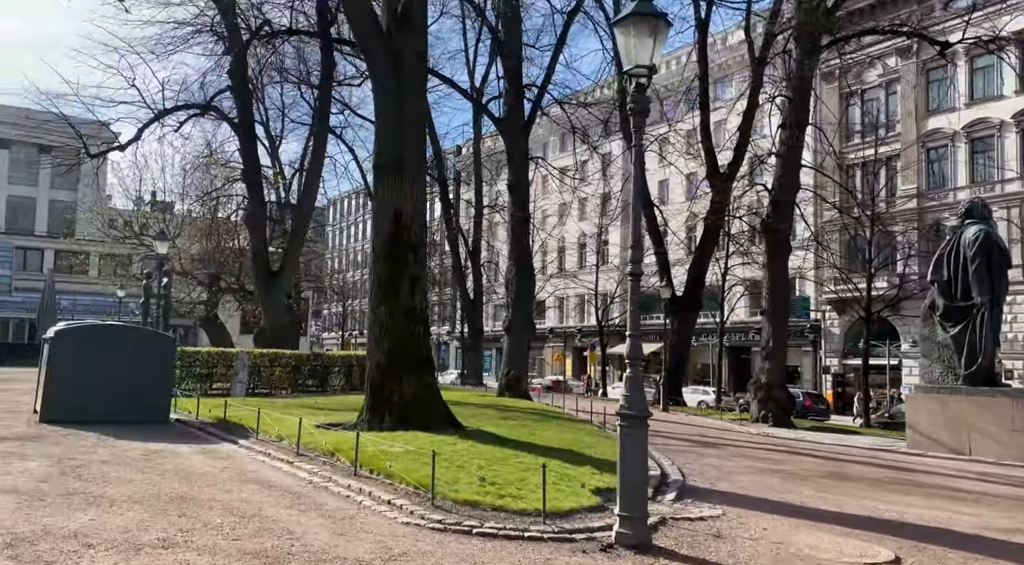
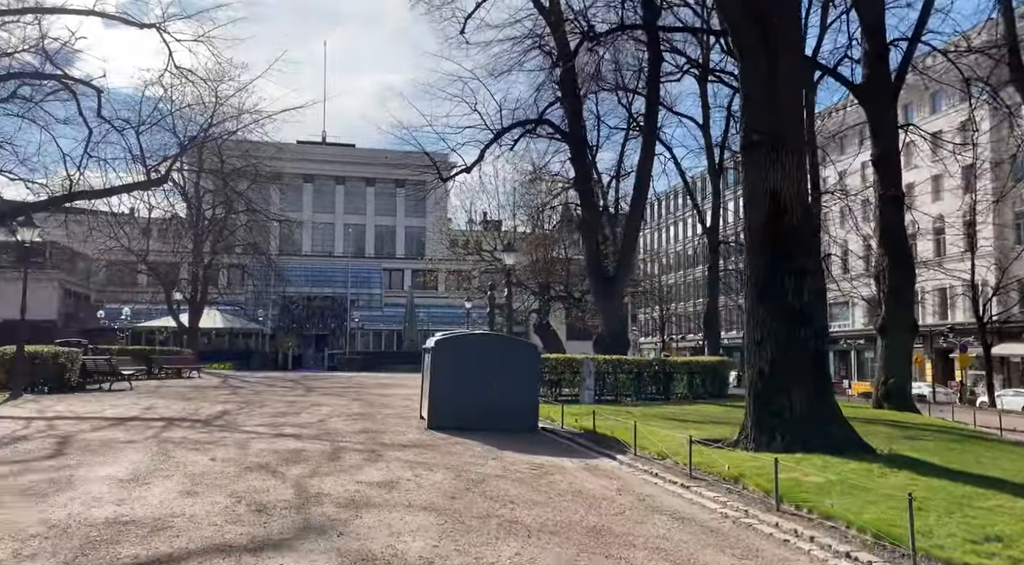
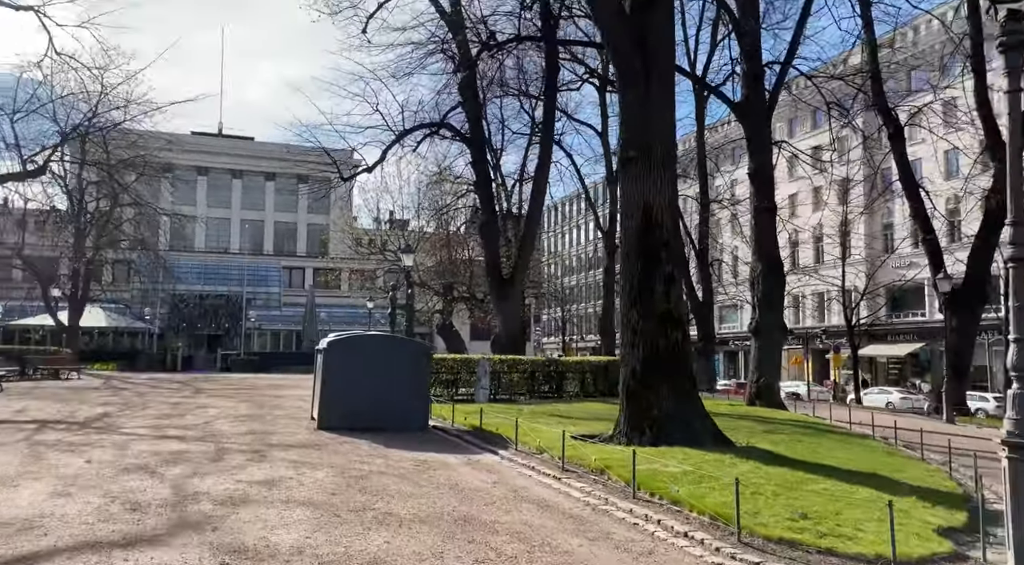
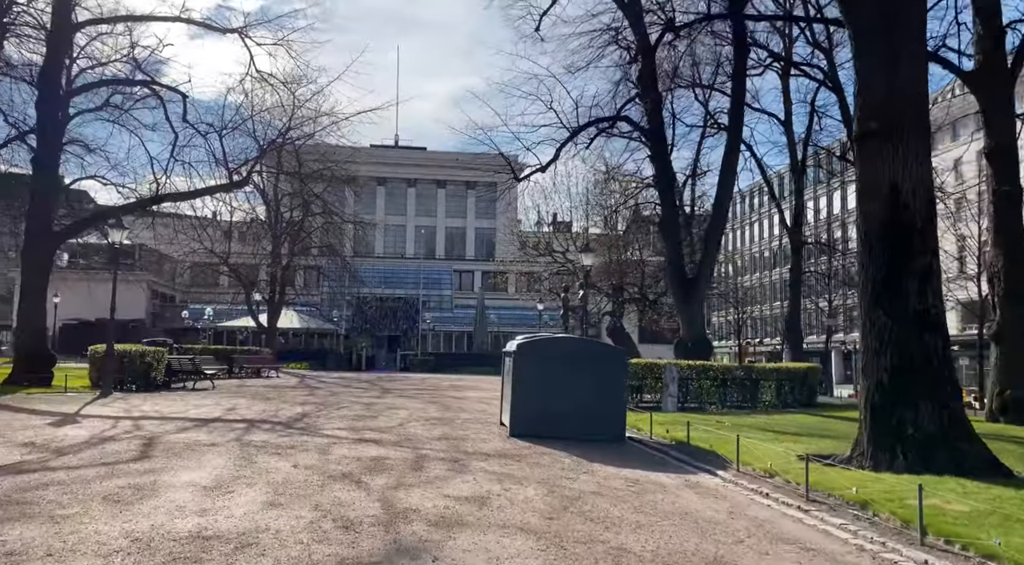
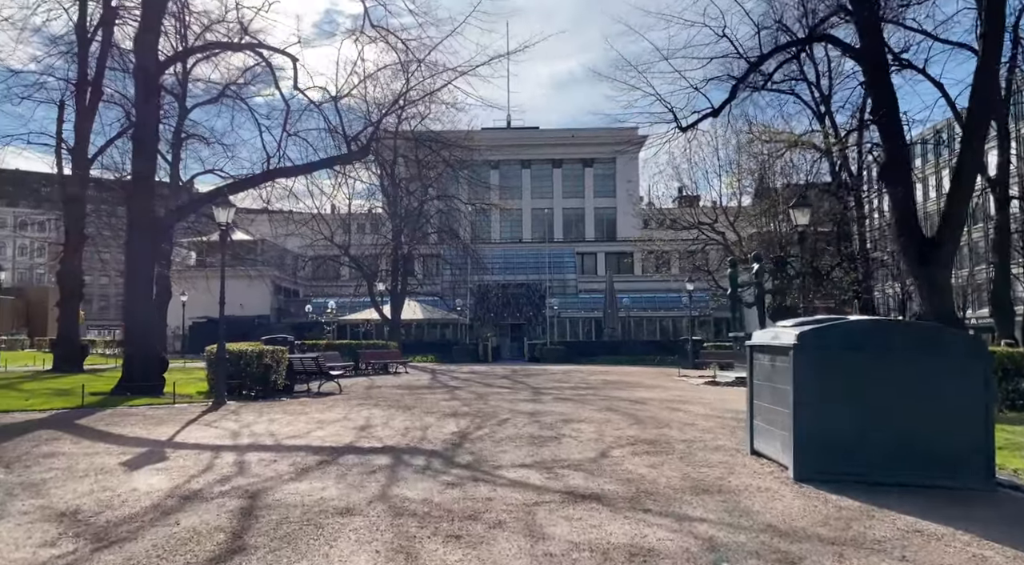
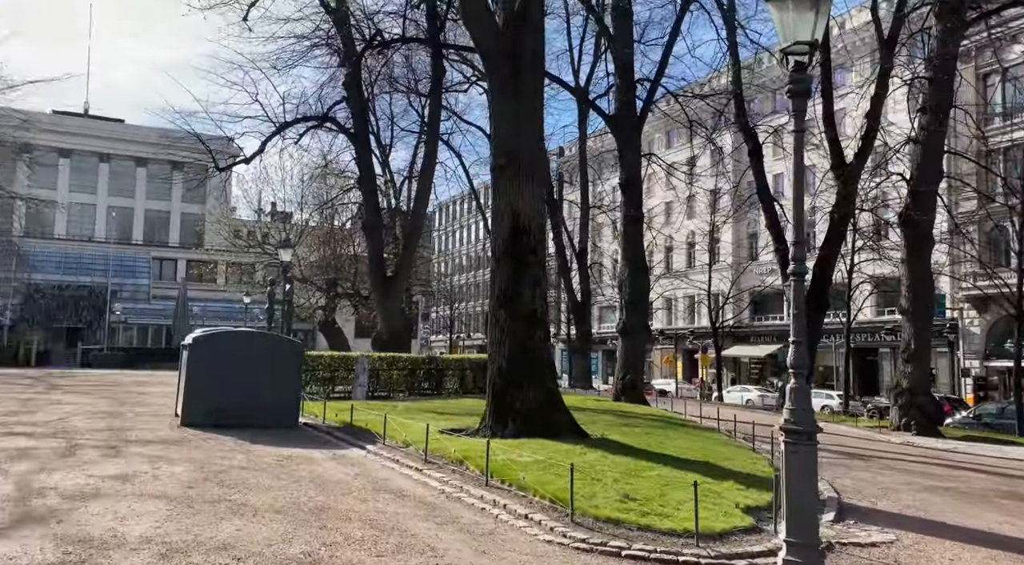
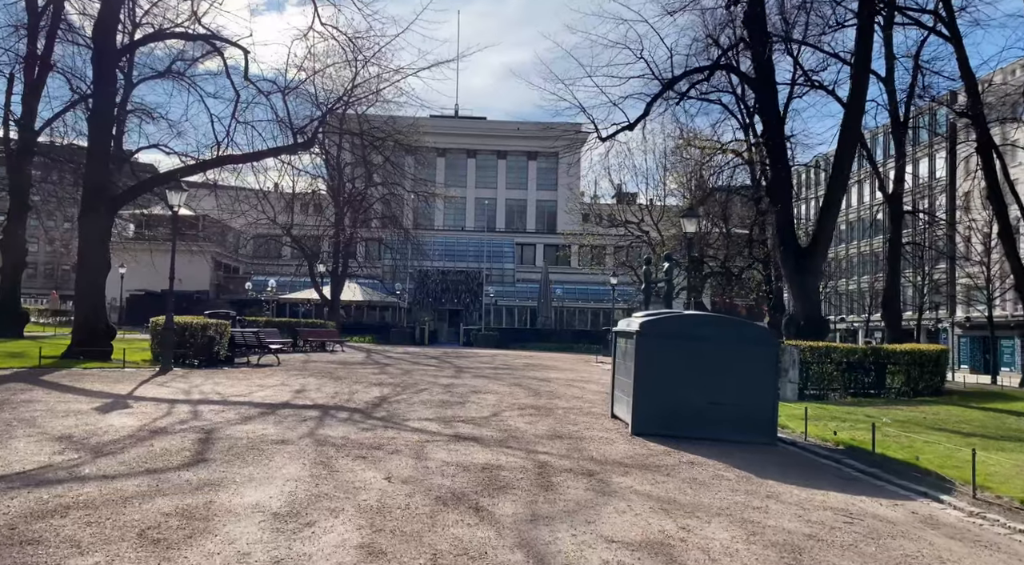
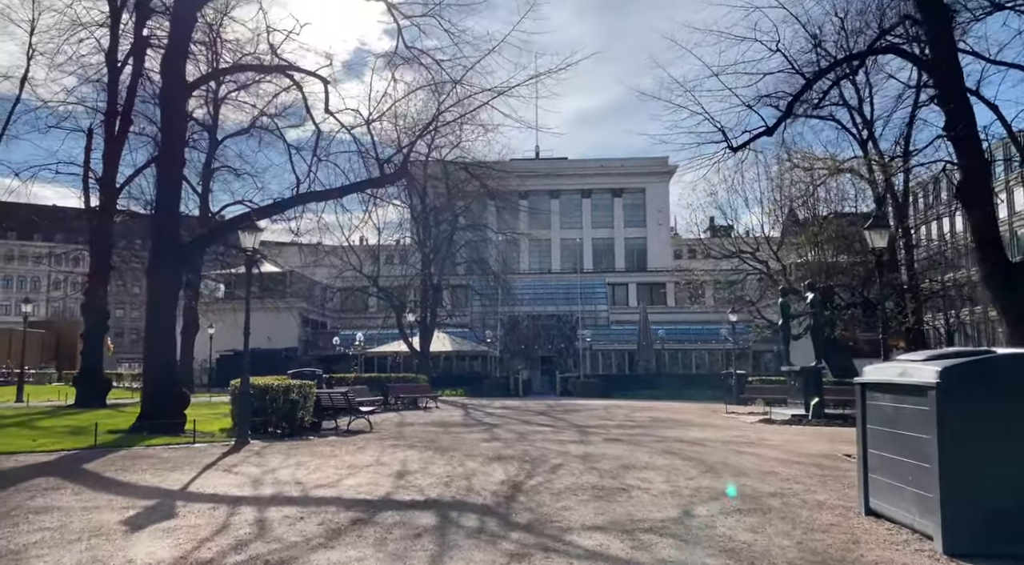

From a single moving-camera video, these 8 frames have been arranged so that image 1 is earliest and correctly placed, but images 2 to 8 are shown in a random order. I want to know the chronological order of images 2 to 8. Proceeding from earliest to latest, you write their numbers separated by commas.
6, 3, 2, 4, 7, 5, 8
